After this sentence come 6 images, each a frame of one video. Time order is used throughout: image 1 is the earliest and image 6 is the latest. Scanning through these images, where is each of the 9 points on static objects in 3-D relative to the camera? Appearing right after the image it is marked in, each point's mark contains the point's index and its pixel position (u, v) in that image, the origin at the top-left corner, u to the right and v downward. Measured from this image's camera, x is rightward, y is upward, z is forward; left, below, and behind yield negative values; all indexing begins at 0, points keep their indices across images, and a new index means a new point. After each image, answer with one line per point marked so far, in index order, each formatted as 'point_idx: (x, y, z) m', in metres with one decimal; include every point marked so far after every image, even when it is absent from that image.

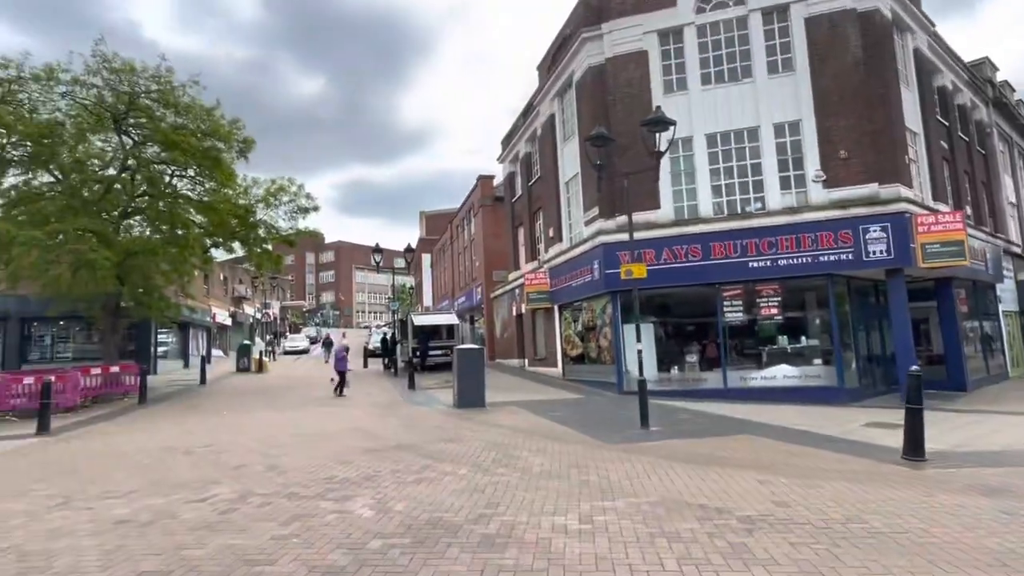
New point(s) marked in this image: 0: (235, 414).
0: (-7.7, -3.5, +15.7) m
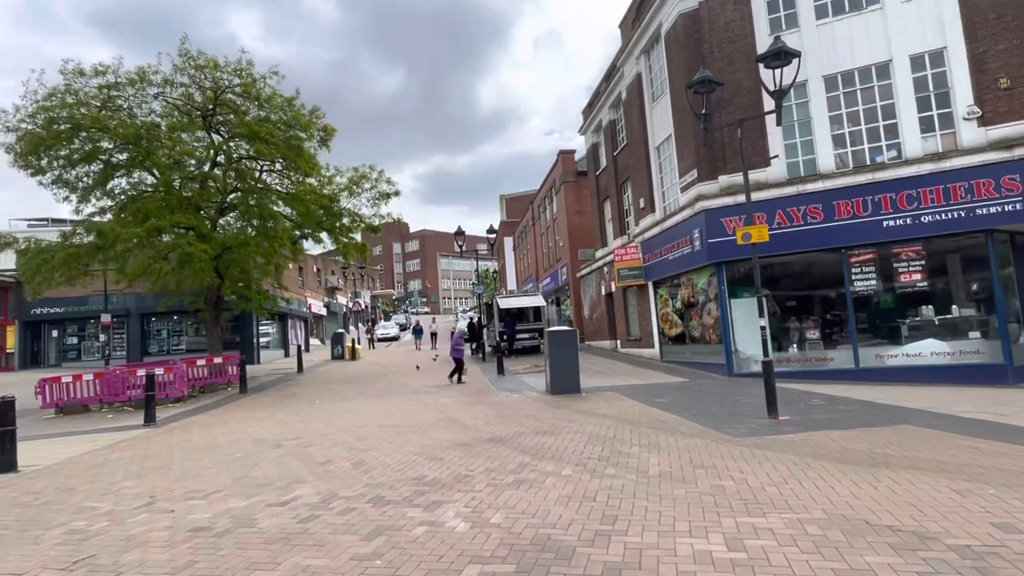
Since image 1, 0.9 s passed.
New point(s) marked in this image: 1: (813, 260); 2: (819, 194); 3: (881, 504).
0: (-5.1, -3.1, +15.6) m
1: (+8.2, +0.8, +15.4) m
2: (+8.2, +2.5, +15.1) m
3: (+3.4, -2.0, +5.2) m
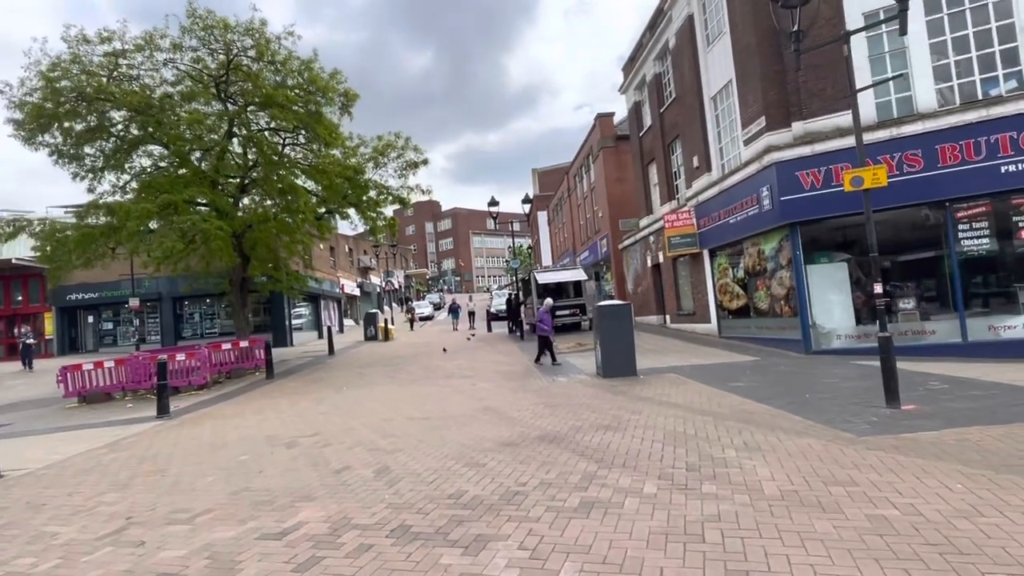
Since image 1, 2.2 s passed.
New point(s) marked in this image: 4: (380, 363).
0: (-3.9, -2.5, +14.2) m
1: (+9.2, +1.7, +13.1) m
2: (+9.1, +3.4, +12.7) m
3: (+3.9, -1.6, +3.3) m
4: (-4.6, -2.6, +19.8) m
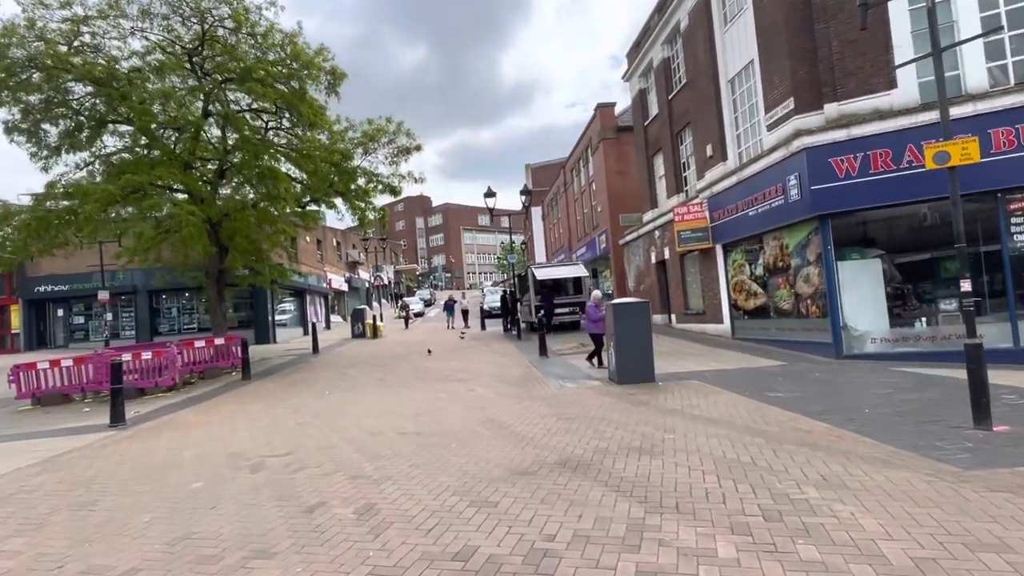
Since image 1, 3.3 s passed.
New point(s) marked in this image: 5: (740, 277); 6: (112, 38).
0: (-3.9, -2.4, +12.7) m
1: (+9.3, +1.7, +11.9) m
2: (+9.3, +3.4, +11.5) m
3: (+4.1, -1.6, +2.0) m
4: (-4.7, -2.4, +18.3) m
5: (+6.8, +0.3, +16.9) m
6: (-11.7, +7.3, +16.5) m
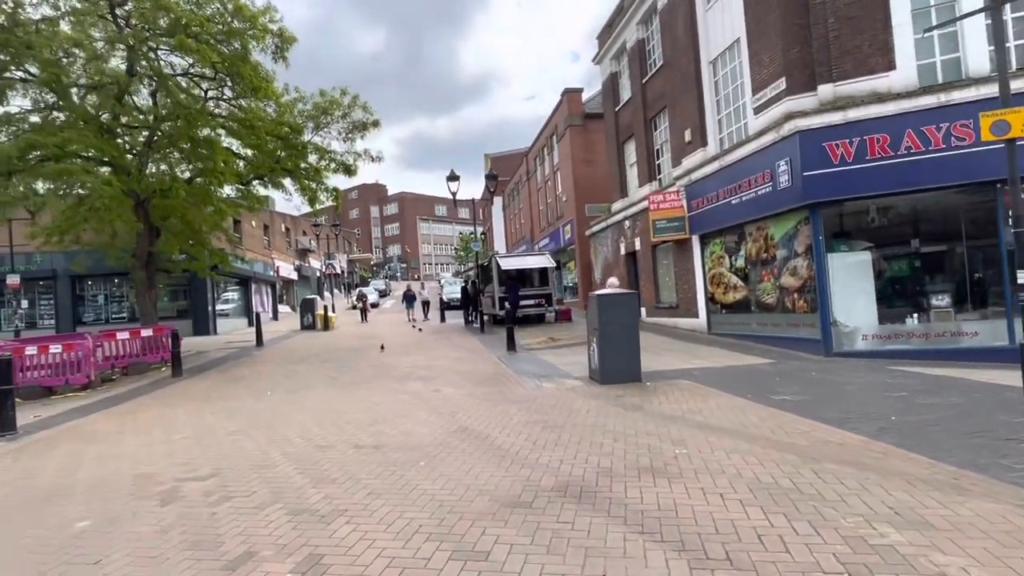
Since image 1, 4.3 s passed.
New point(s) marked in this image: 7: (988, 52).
0: (-4.5, -2.1, +11.1) m
1: (+8.8, +1.8, +11.3) m
2: (+8.8, +3.5, +10.9) m
3: (+4.3, -1.5, +1.1) m
4: (-5.8, -2.1, +16.7) m
5: (+5.9, +0.5, +16.0) m
6: (-12.4, +7.7, +14.1) m
7: (+9.3, +4.6, +11.0) m
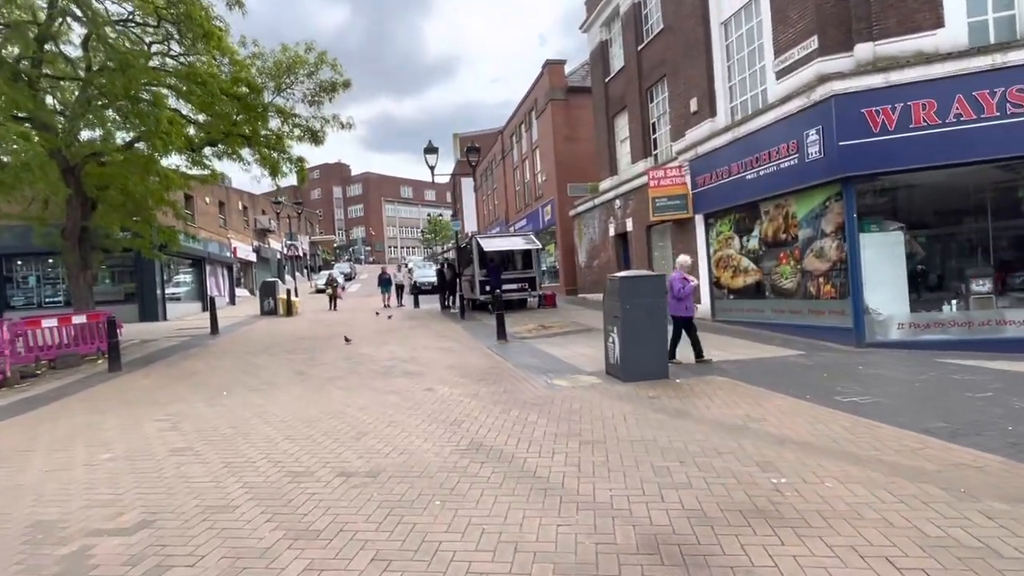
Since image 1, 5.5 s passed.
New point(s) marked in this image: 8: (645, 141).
0: (-4.4, -1.8, +9.3) m
1: (+8.8, +2.1, +10.2) m
2: (+8.9, +3.8, +9.7) m
3: (+5.0, -1.5, -0.2) m
4: (-6.0, -1.6, +14.7) m
5: (+5.7, +1.0, +14.8) m
6: (-12.5, +8.2, +11.5) m
7: (+9.4, +4.9, +9.9) m
8: (+4.5, +4.9, +19.2) m
